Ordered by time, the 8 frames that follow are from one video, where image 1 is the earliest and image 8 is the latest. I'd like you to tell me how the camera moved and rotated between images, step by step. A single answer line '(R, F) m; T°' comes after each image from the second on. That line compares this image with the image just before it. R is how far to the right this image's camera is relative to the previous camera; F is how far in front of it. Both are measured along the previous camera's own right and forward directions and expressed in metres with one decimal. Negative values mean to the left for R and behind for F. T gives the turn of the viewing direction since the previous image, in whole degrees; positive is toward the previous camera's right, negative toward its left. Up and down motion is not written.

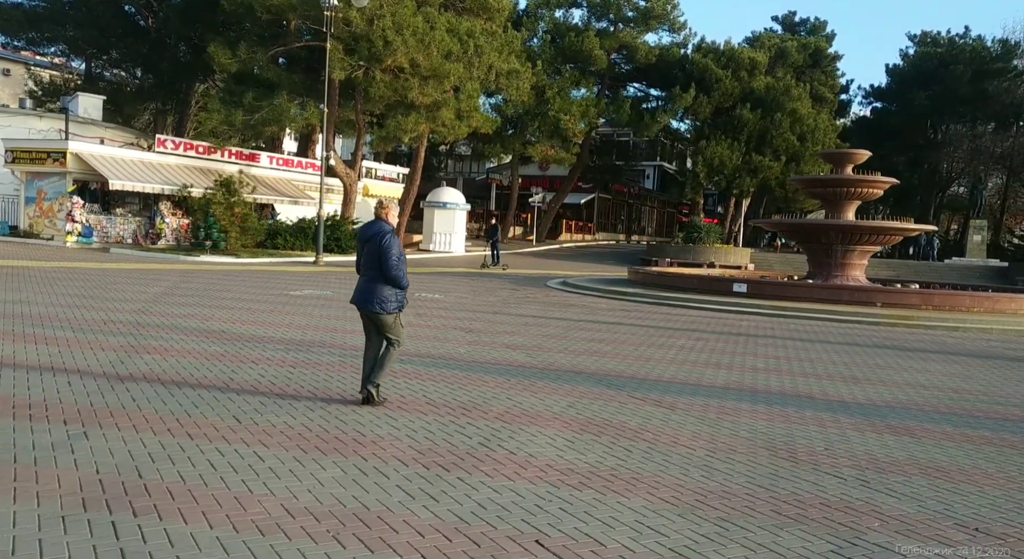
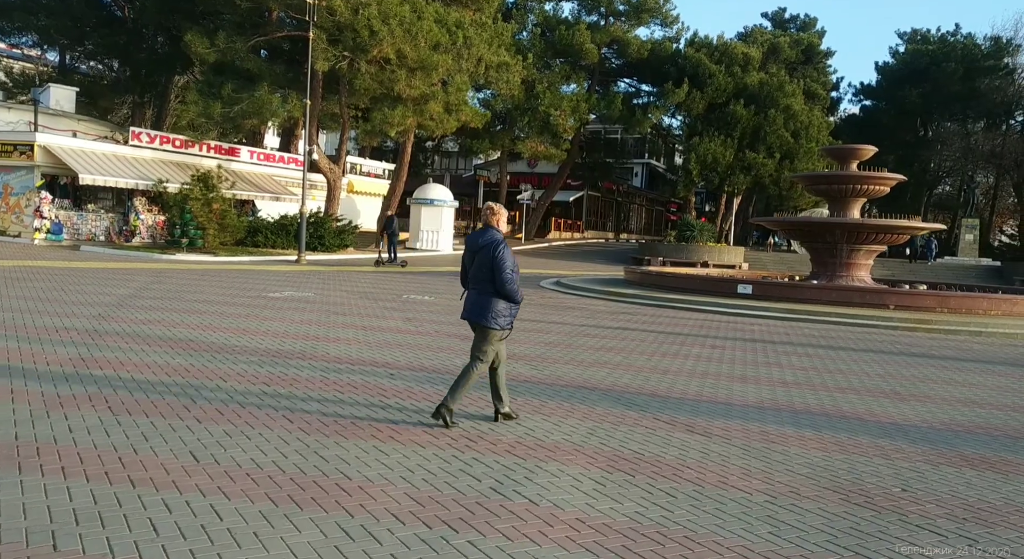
(-0.2, +1.3) m; +1°
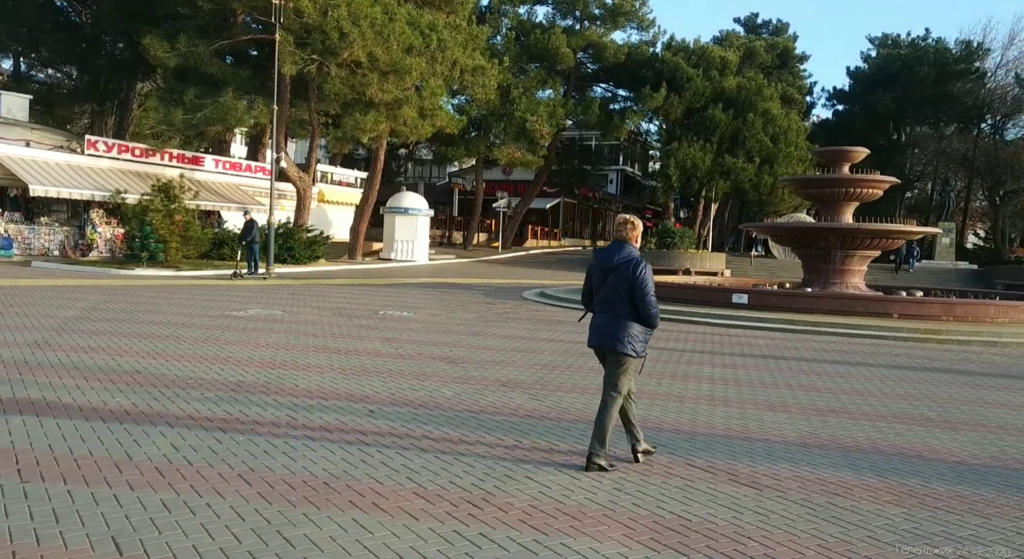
(-0.2, +1.3) m; +2°
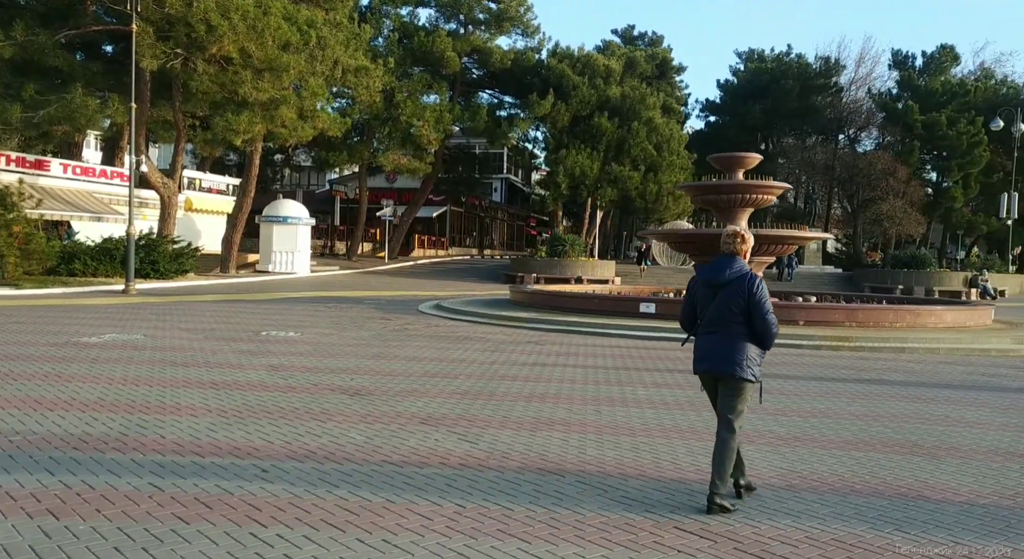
(-0.3, +1.6) m; +7°
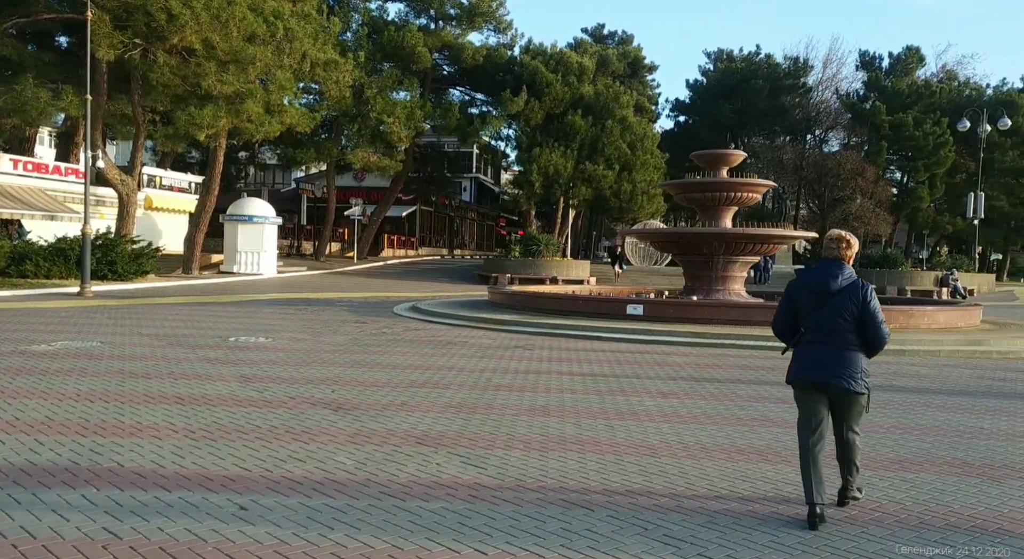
(-0.3, +1.0) m; +2°
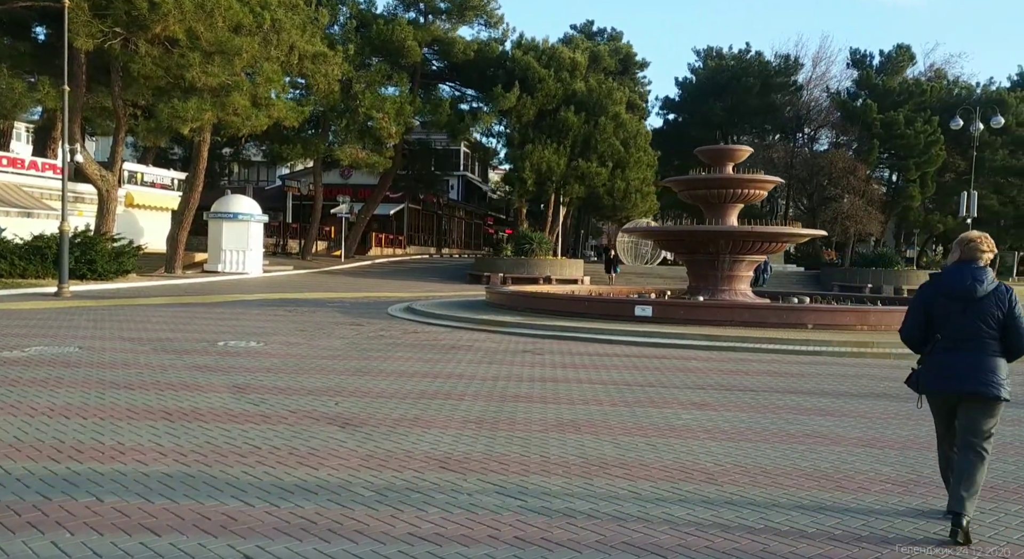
(-0.4, +1.0) m; +1°
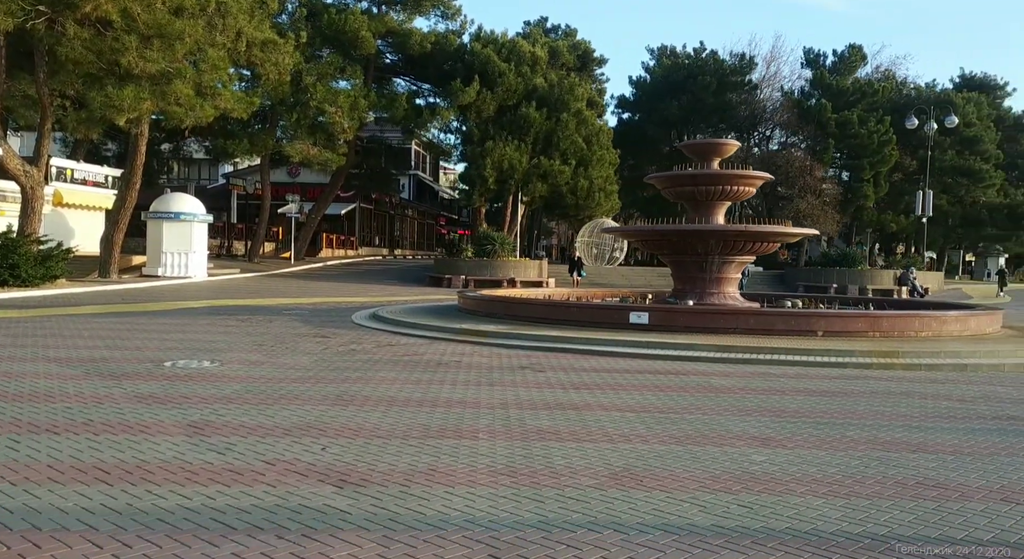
(-0.7, +1.9) m; +3°
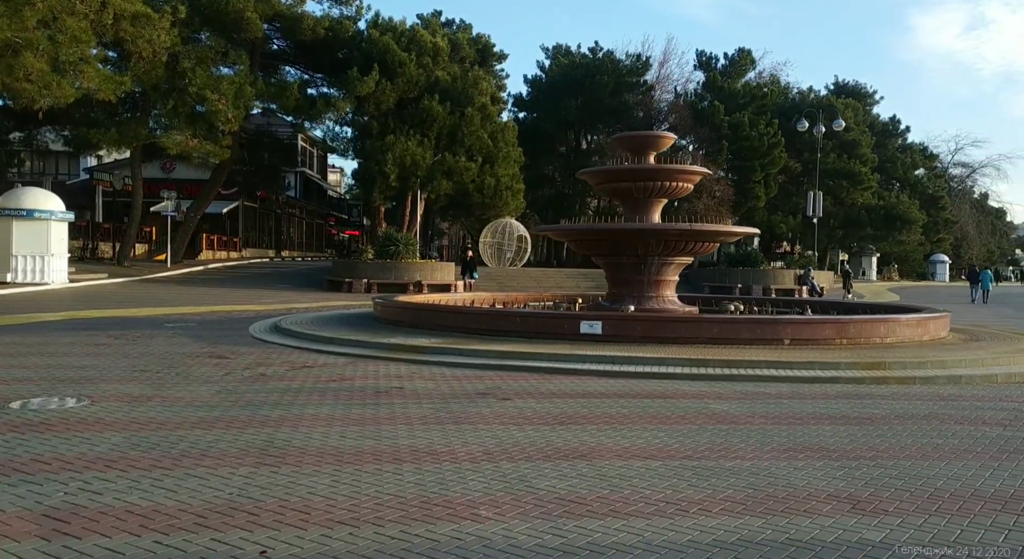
(-0.8, +2.4) m; +7°
